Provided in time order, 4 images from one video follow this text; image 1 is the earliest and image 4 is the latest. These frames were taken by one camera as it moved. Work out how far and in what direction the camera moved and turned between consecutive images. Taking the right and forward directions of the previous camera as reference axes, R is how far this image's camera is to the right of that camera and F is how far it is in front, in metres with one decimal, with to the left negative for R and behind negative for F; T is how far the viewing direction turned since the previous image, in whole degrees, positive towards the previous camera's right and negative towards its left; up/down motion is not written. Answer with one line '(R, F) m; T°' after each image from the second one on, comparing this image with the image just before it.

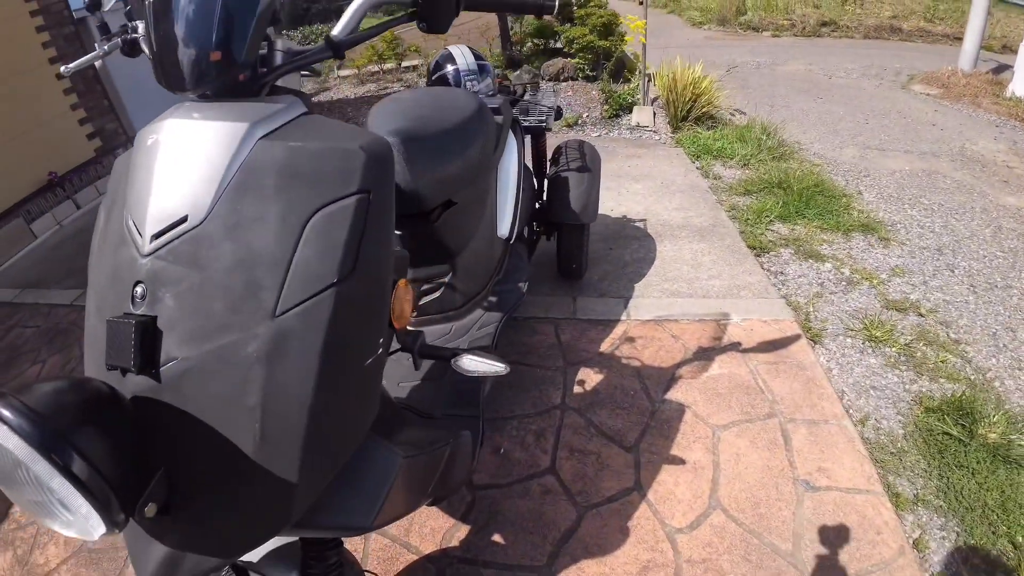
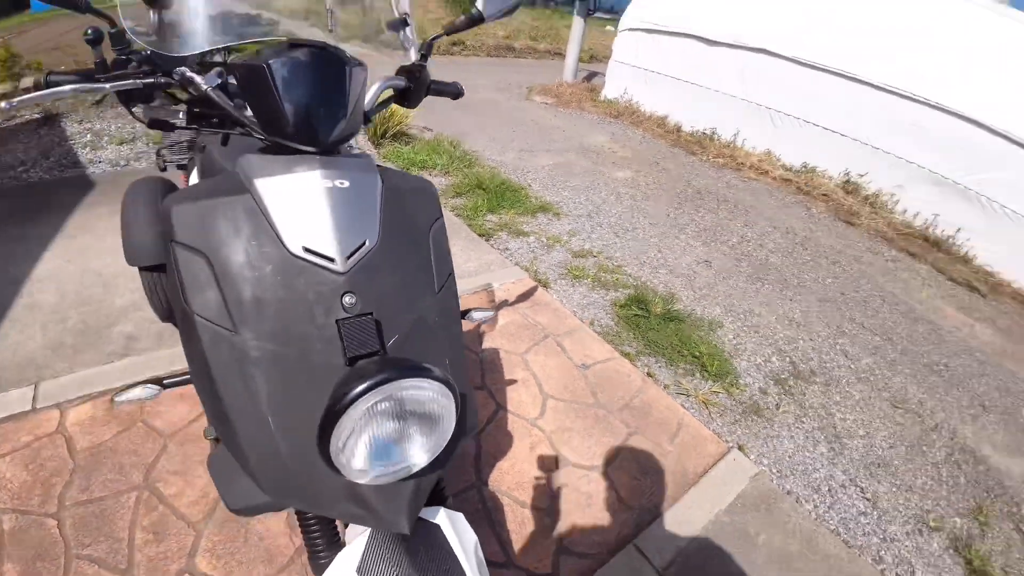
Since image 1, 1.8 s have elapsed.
(-0.8, -0.3) m; +35°
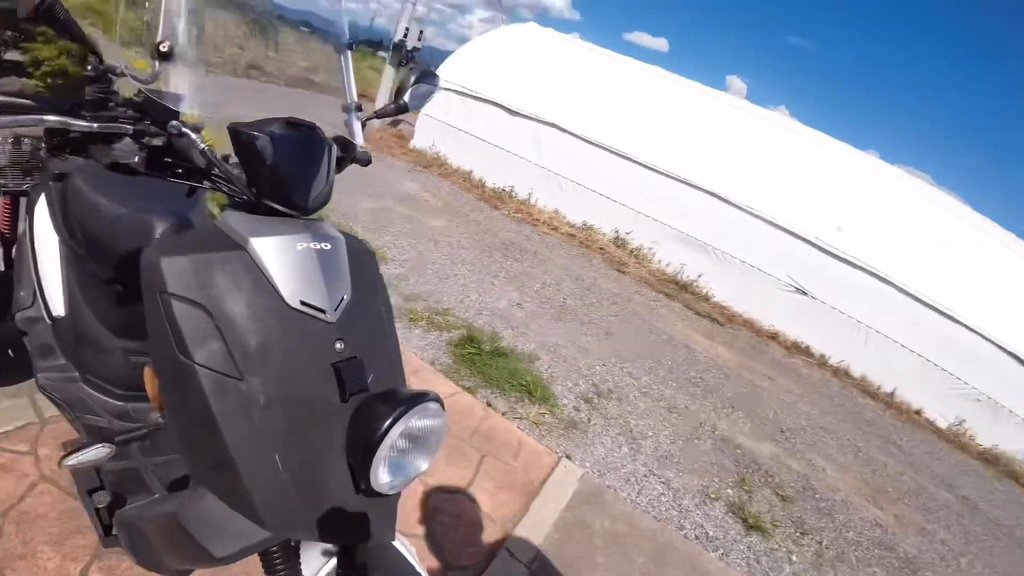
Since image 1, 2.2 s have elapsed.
(-0.4, -0.2) m; +23°
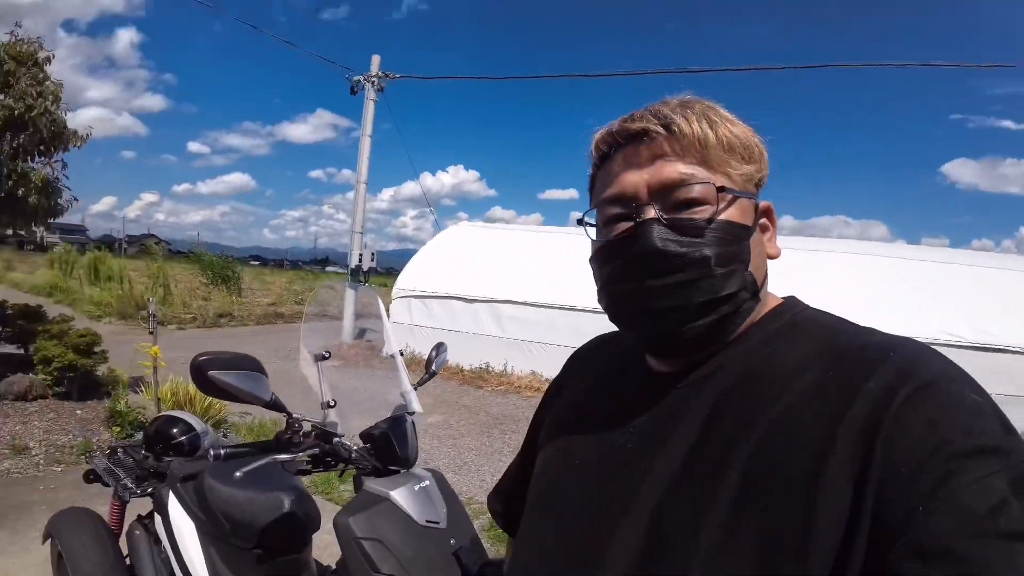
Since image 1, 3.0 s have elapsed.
(-0.1, -0.9) m; +6°
